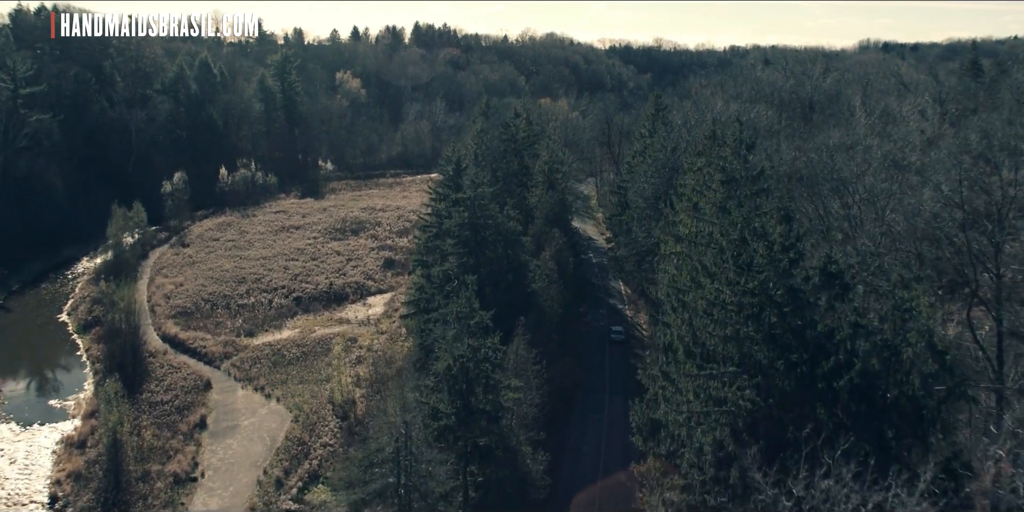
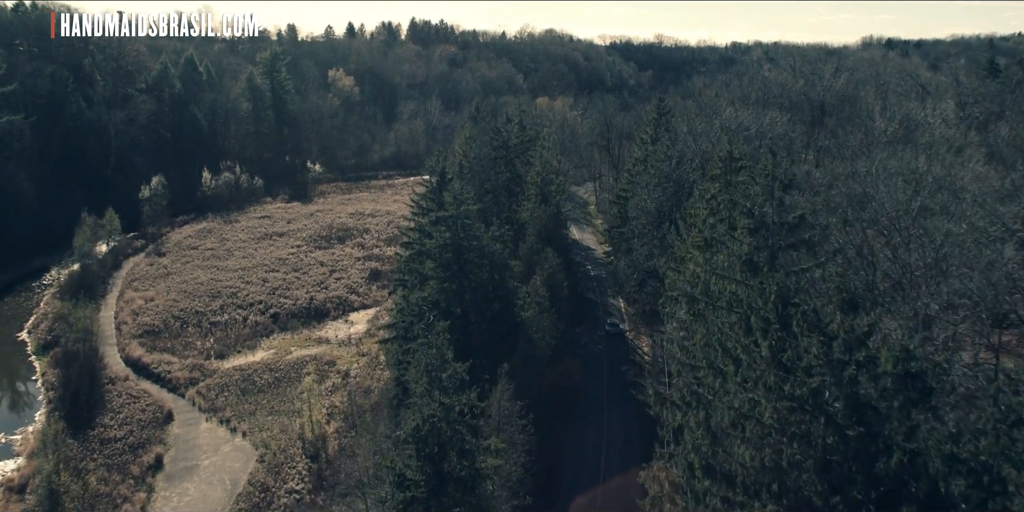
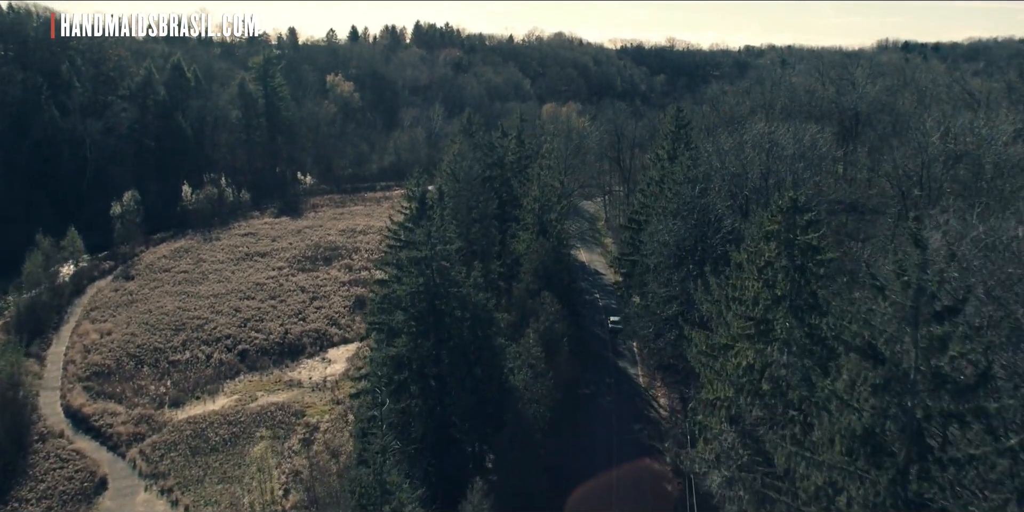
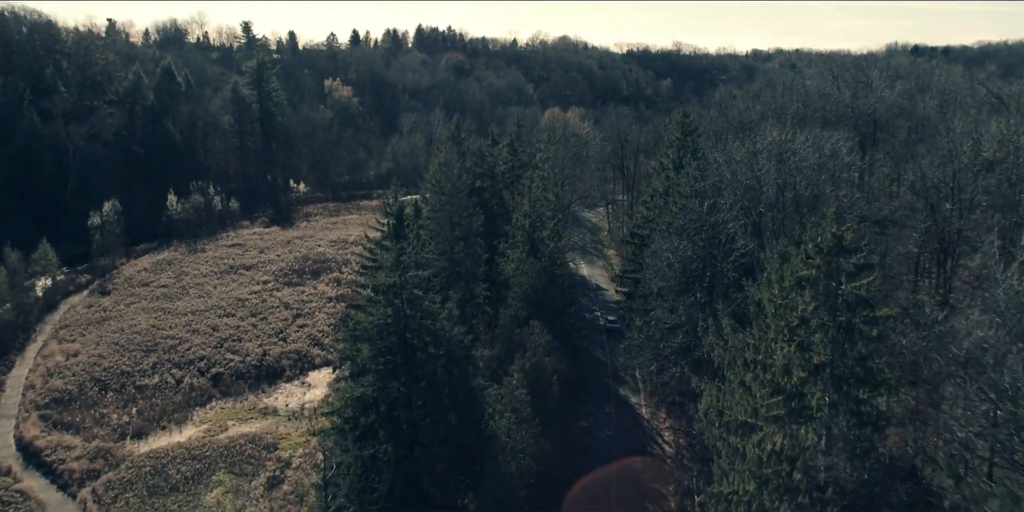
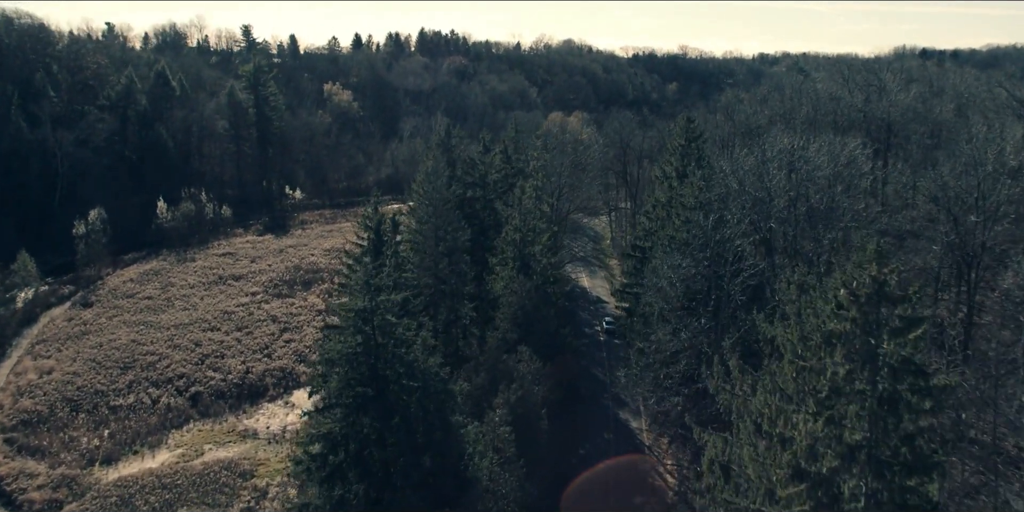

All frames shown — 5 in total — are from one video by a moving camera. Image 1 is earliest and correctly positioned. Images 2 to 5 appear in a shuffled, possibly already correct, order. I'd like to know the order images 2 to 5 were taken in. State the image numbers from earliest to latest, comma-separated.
2, 3, 4, 5
